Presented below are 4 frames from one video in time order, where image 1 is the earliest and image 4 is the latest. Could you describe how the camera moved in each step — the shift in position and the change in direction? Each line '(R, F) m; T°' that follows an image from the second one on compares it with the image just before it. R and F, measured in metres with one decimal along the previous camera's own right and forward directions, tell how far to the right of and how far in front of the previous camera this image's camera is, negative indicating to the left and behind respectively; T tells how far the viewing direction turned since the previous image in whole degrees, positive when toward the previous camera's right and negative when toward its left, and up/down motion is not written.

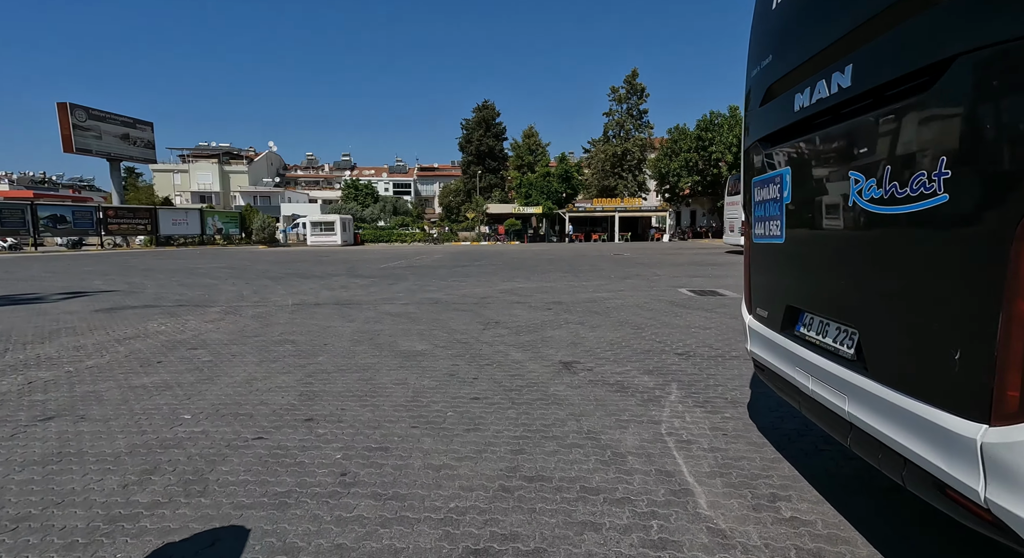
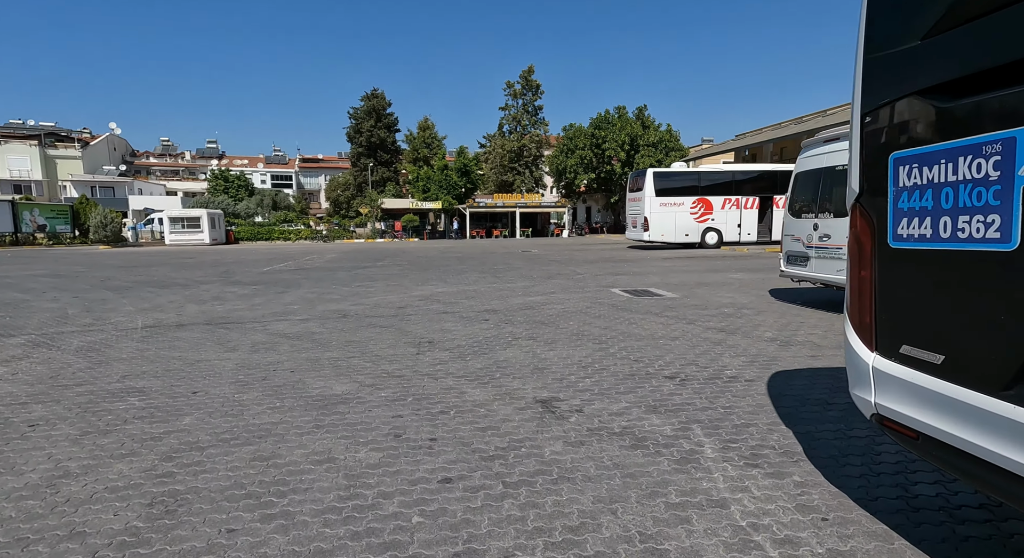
(-0.5, +1.7) m; +11°
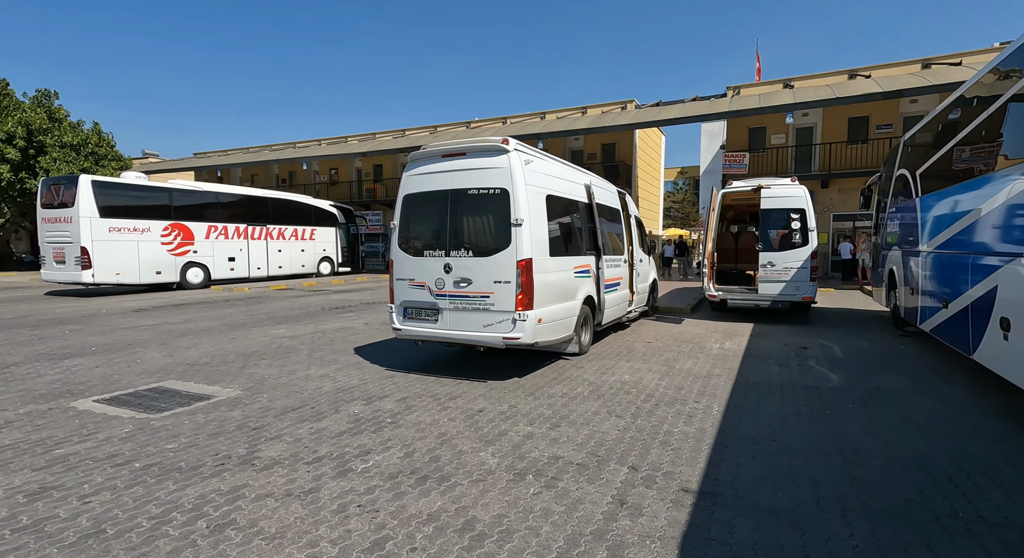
(+0.4, +5.0) m; +52°
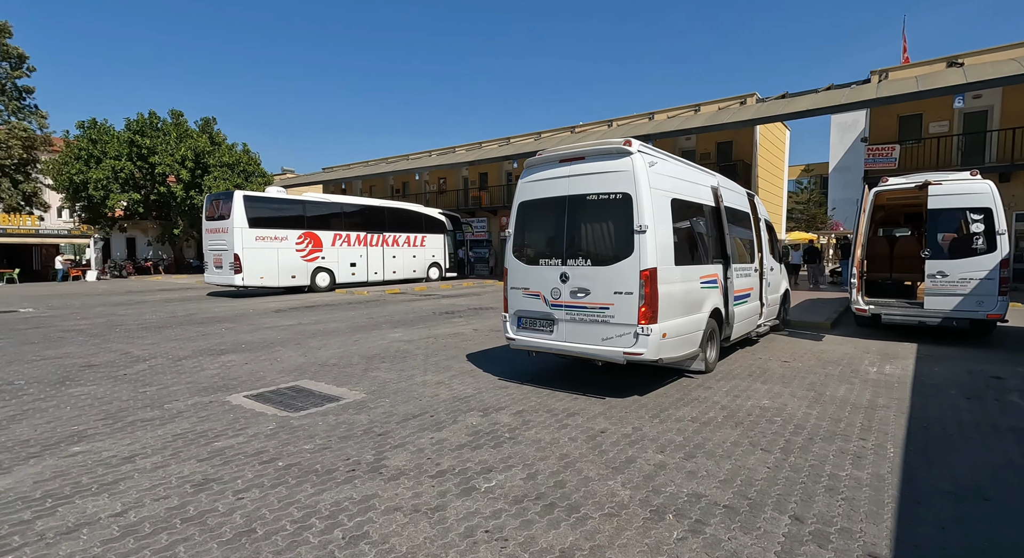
(-0.2, +0.3) m; -10°
